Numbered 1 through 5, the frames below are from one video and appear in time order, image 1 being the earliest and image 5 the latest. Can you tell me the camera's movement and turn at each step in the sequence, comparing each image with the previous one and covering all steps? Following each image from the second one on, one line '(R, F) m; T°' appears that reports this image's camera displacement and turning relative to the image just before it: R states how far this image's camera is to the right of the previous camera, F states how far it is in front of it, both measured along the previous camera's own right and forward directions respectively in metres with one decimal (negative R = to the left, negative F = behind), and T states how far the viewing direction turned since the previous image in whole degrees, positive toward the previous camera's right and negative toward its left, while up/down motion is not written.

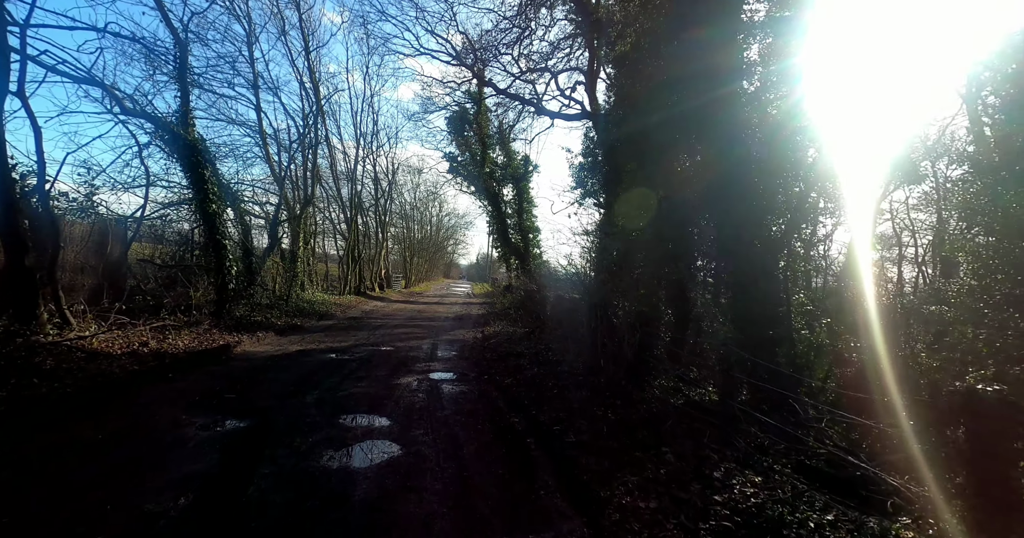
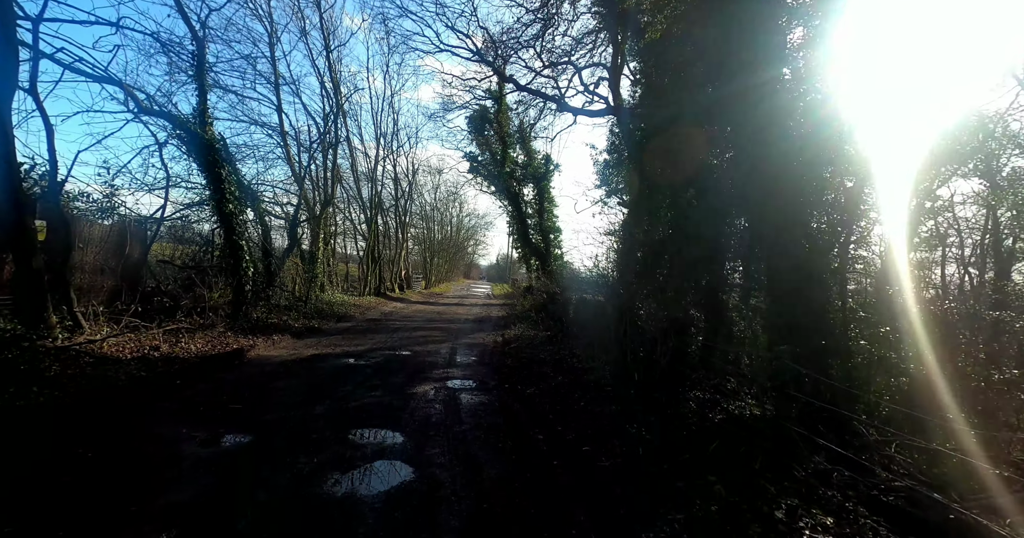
(0.0, +0.5) m; -3°
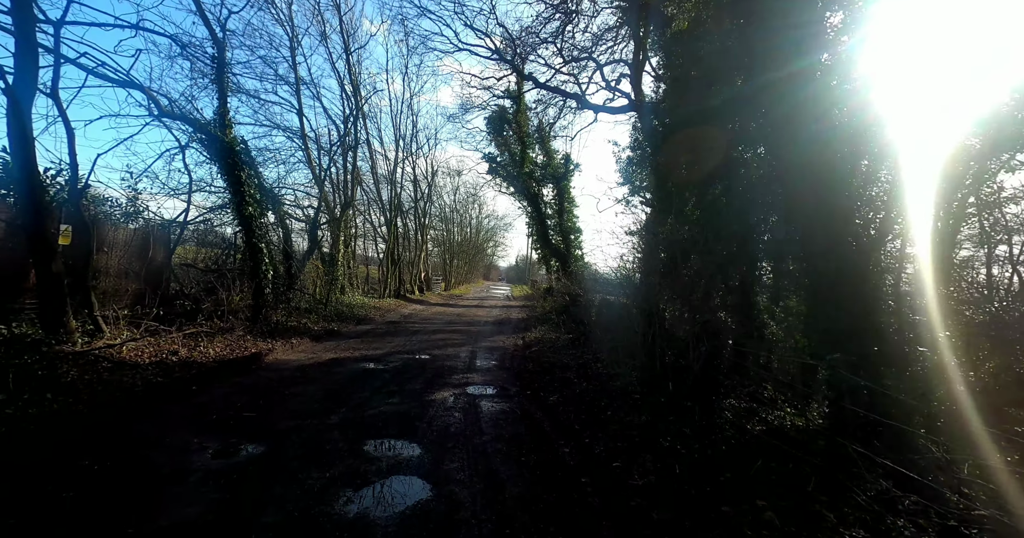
(0.0, +0.3) m; -3°
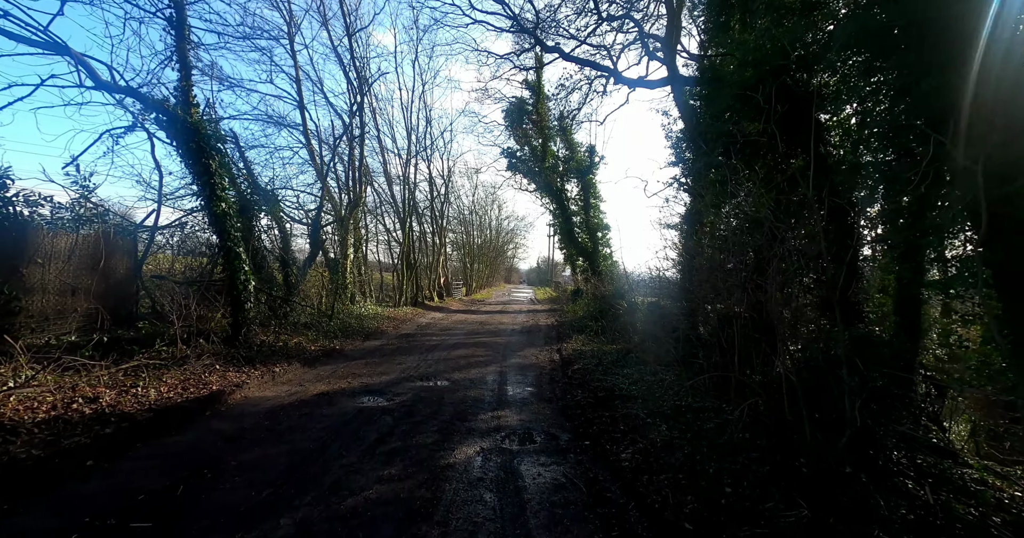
(-0.3, +2.1) m; -3°
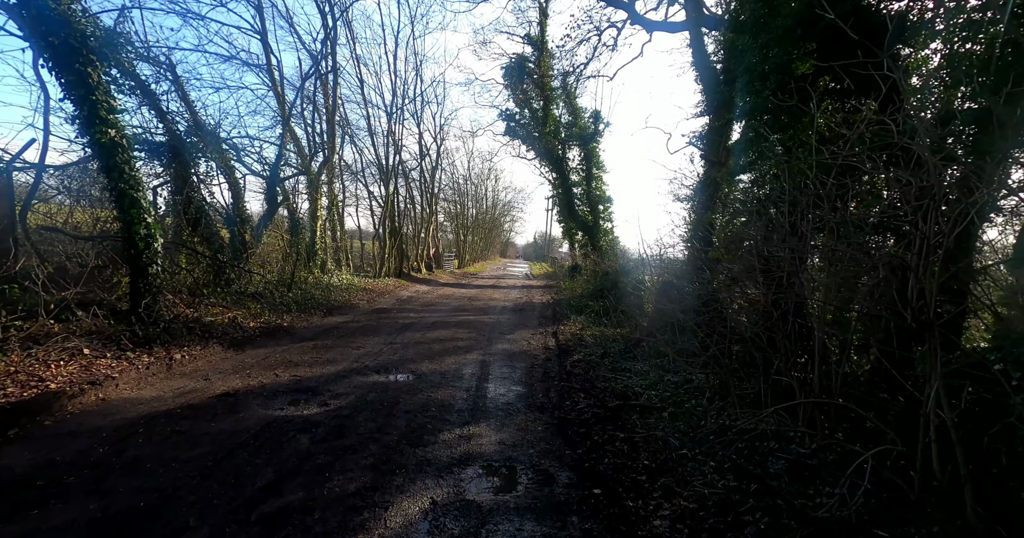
(+0.1, +1.9) m; +1°
